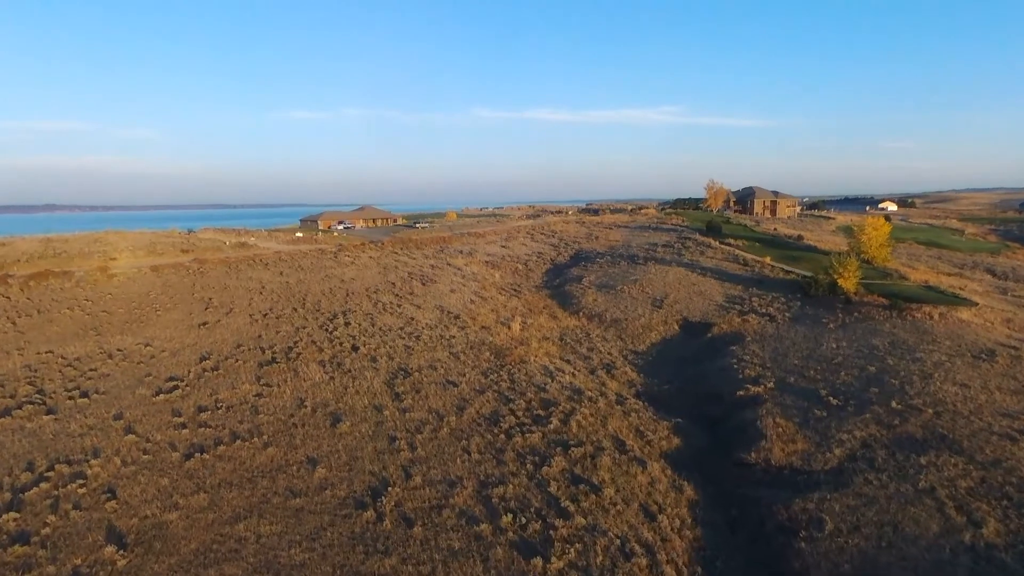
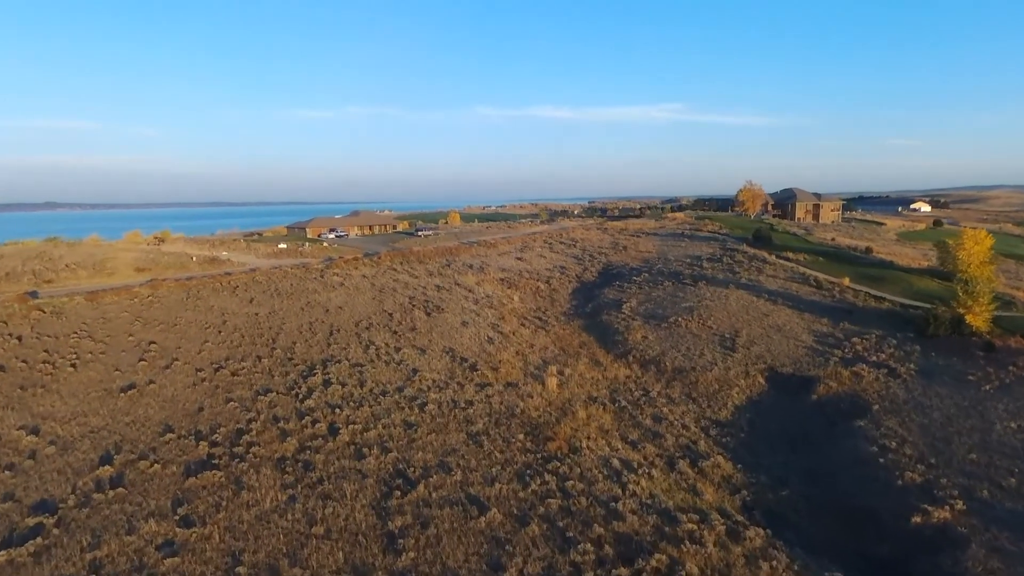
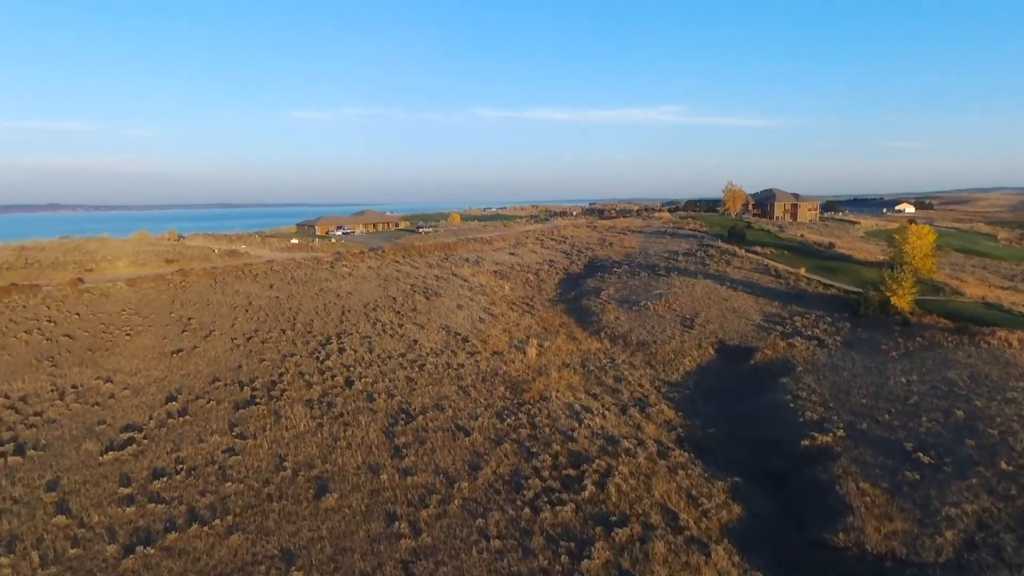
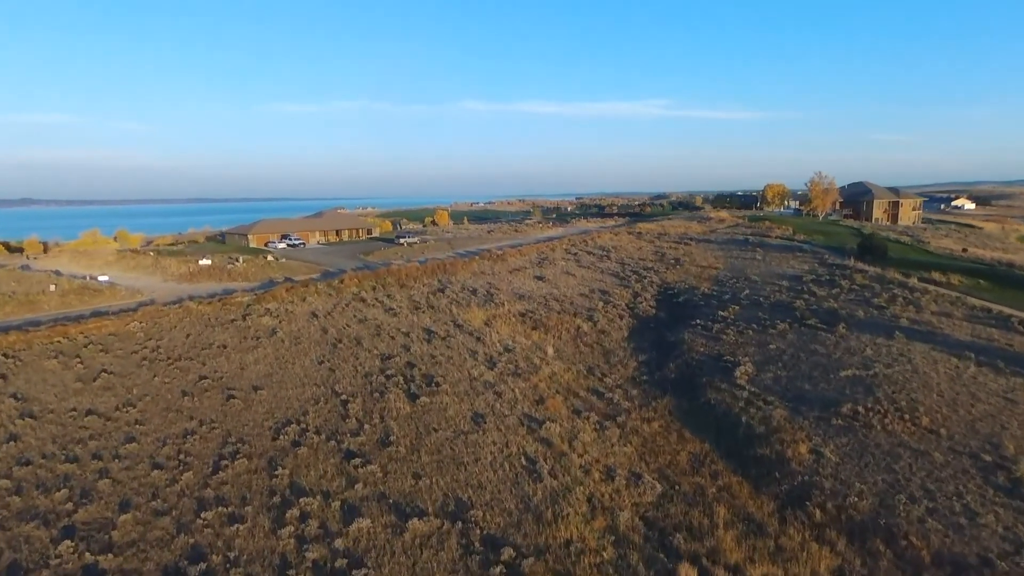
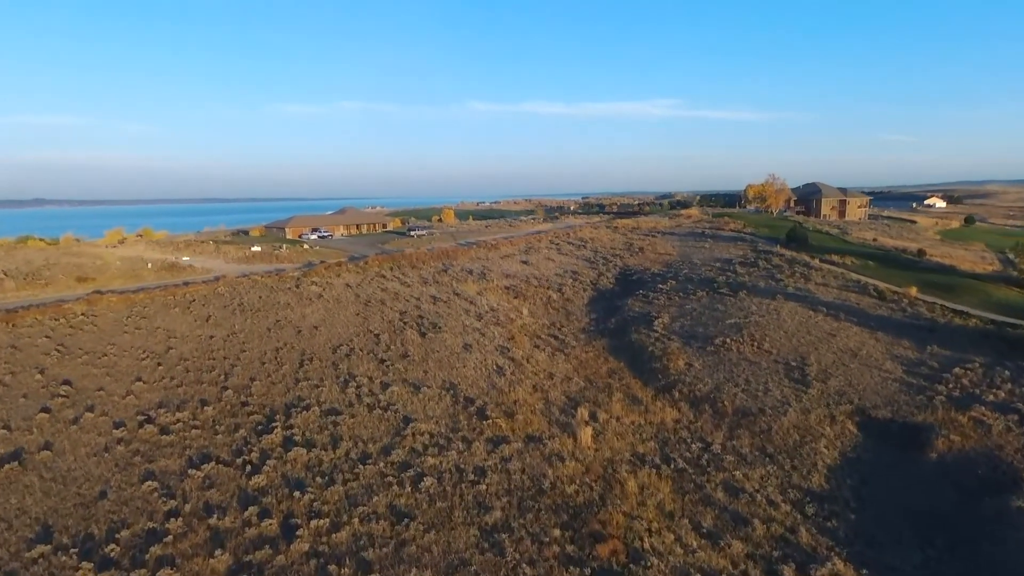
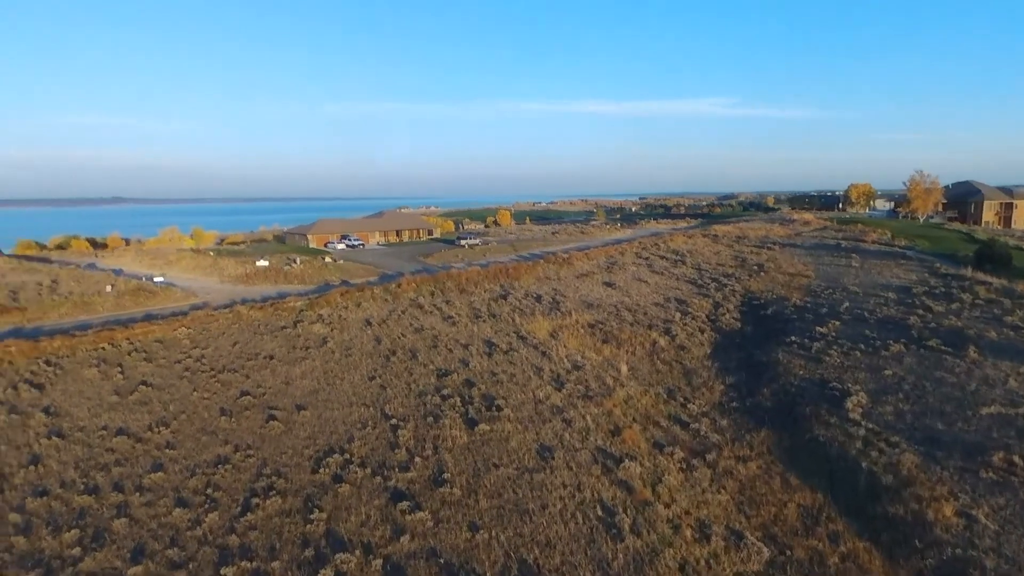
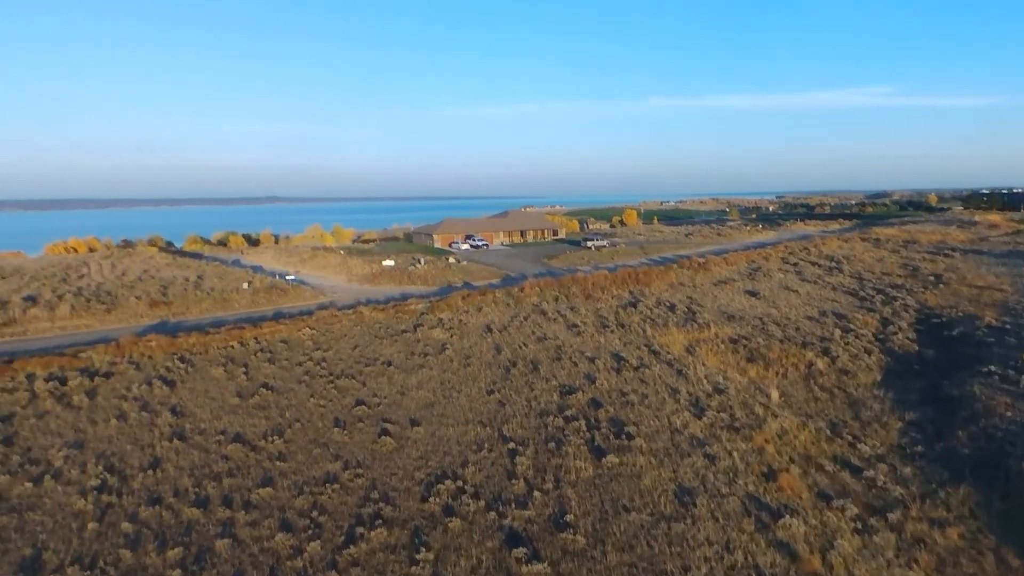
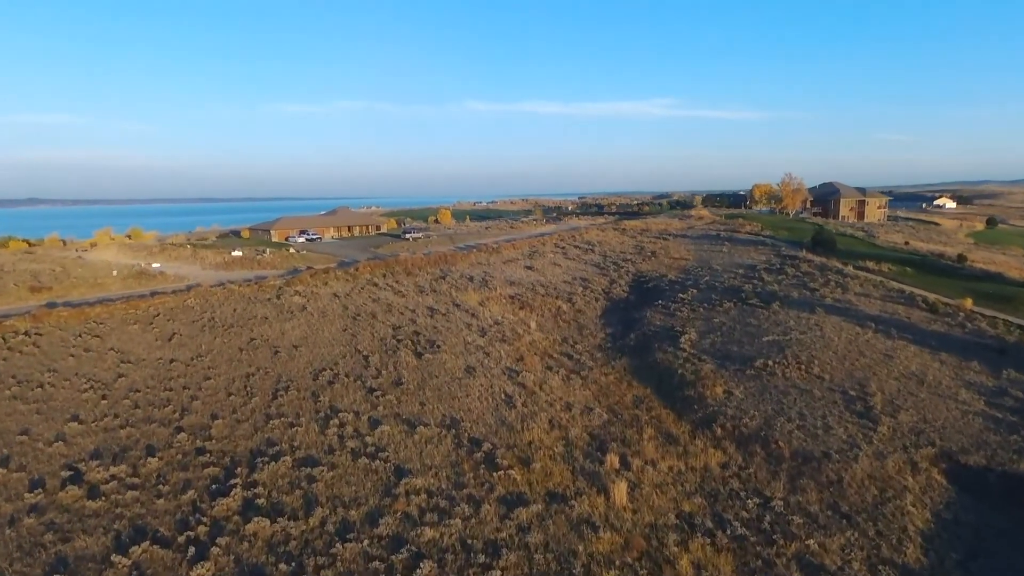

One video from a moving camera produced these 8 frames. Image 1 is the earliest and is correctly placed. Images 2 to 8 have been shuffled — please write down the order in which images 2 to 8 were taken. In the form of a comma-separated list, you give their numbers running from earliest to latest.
3, 2, 5, 8, 4, 6, 7
